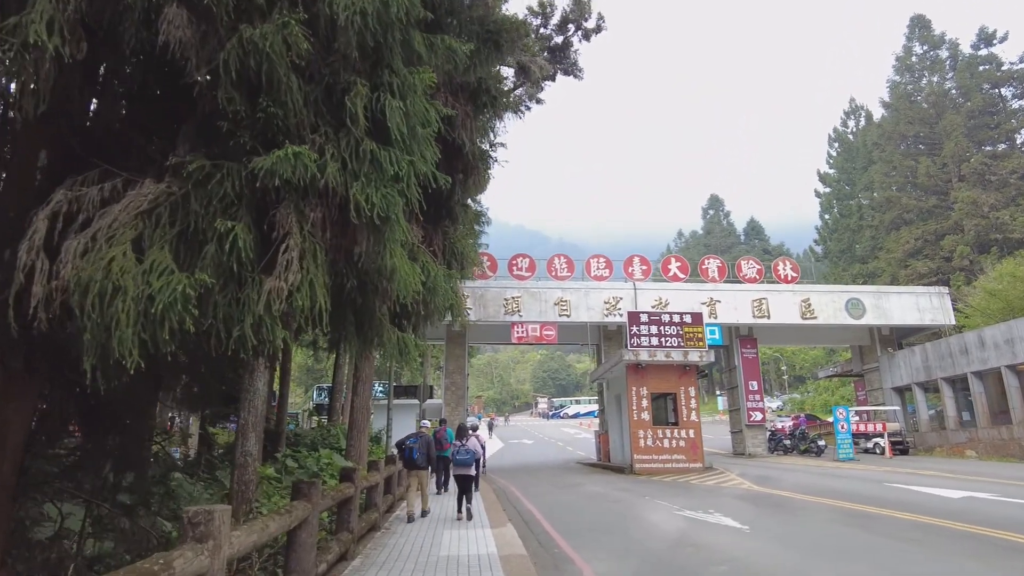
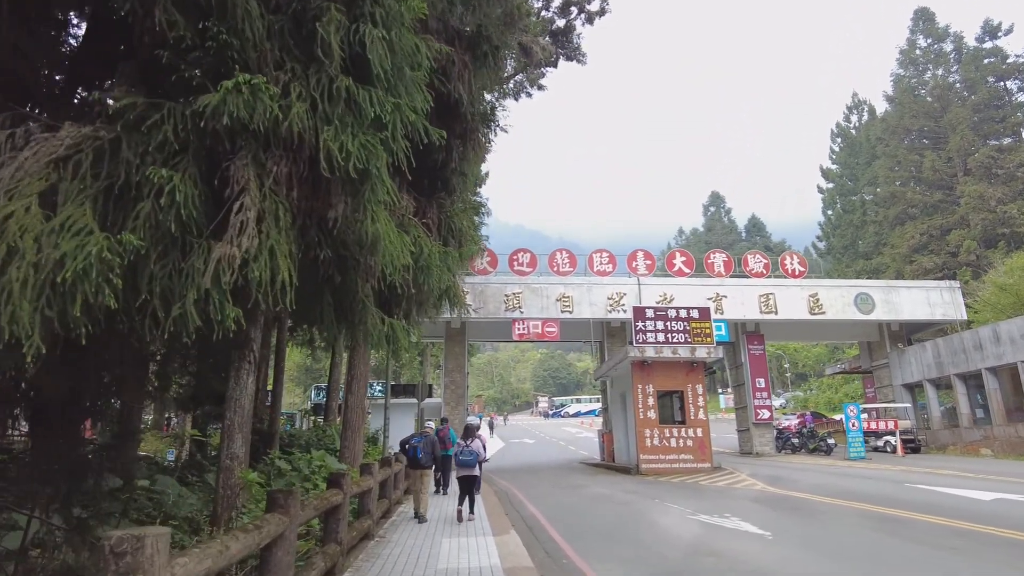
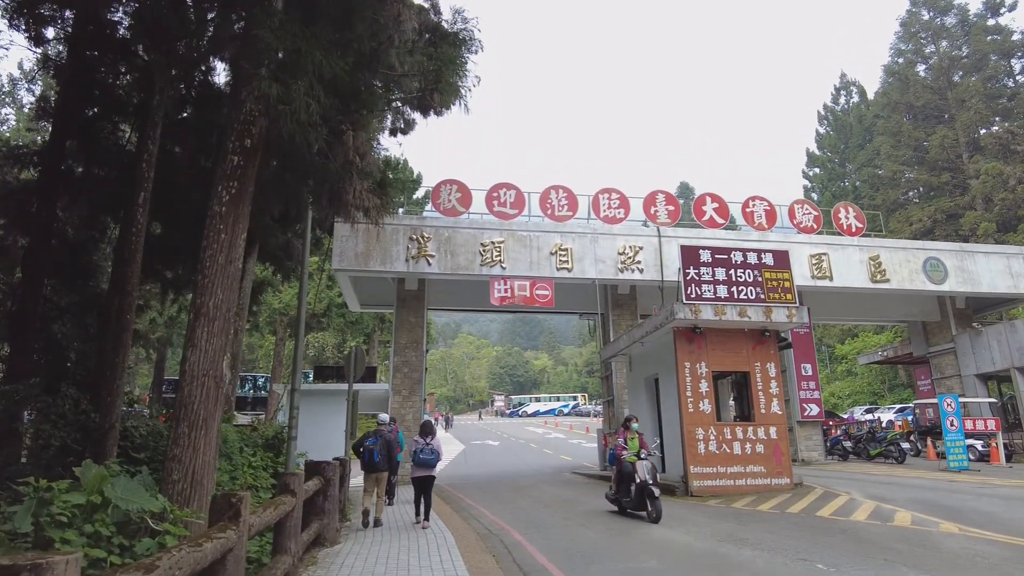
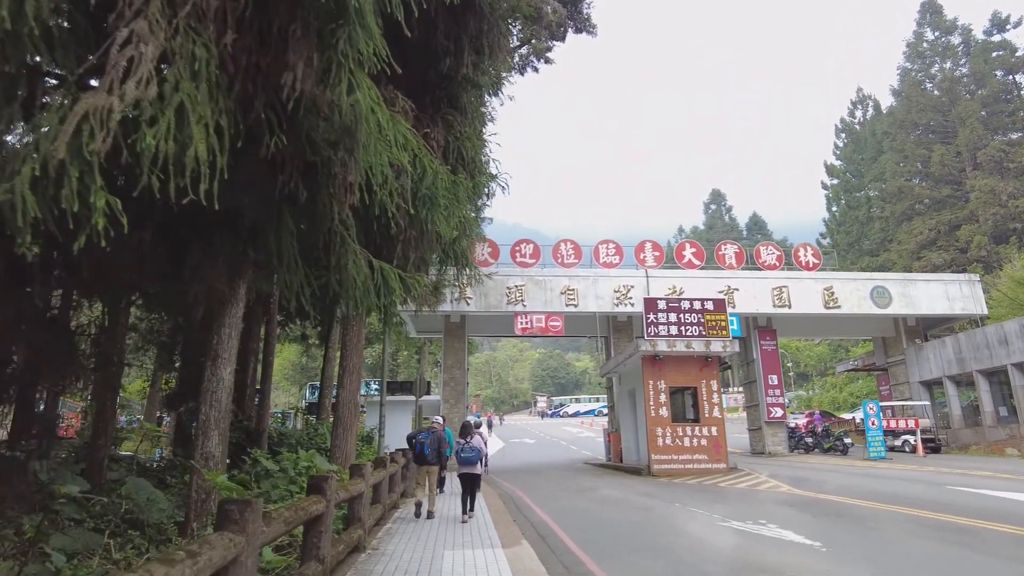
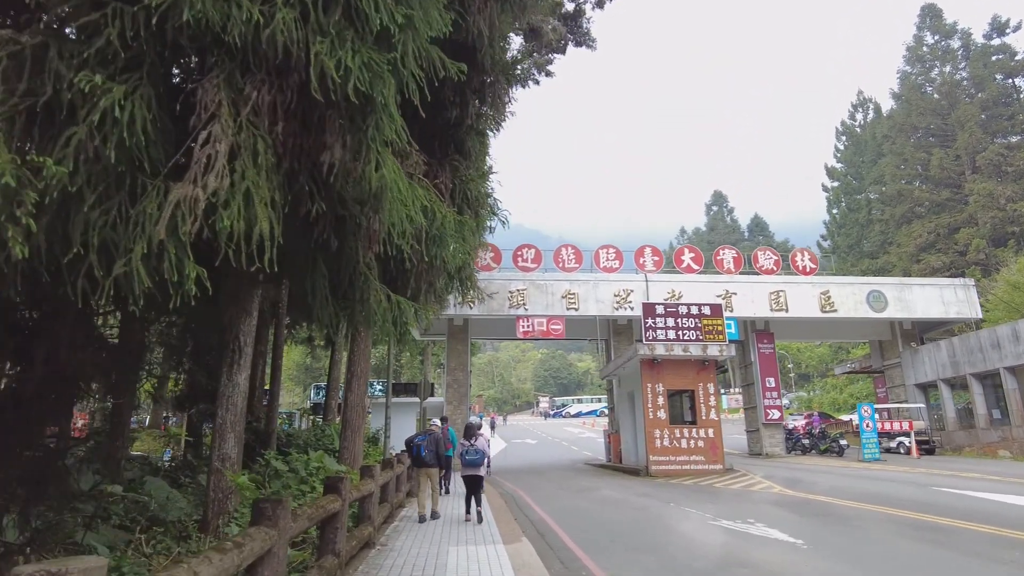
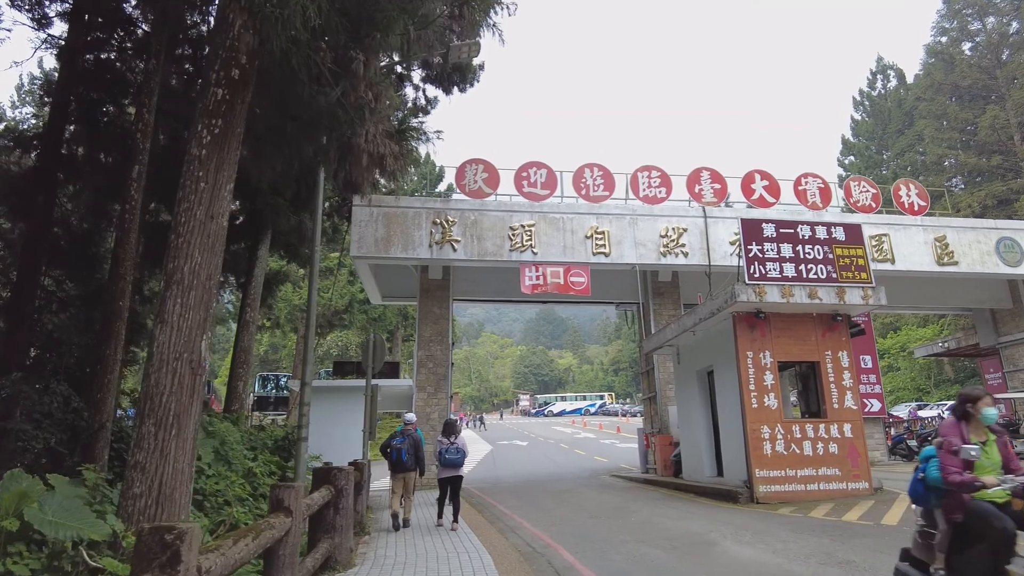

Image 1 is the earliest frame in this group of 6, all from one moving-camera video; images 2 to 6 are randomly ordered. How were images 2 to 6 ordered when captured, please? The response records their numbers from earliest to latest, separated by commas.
2, 5, 4, 3, 6
